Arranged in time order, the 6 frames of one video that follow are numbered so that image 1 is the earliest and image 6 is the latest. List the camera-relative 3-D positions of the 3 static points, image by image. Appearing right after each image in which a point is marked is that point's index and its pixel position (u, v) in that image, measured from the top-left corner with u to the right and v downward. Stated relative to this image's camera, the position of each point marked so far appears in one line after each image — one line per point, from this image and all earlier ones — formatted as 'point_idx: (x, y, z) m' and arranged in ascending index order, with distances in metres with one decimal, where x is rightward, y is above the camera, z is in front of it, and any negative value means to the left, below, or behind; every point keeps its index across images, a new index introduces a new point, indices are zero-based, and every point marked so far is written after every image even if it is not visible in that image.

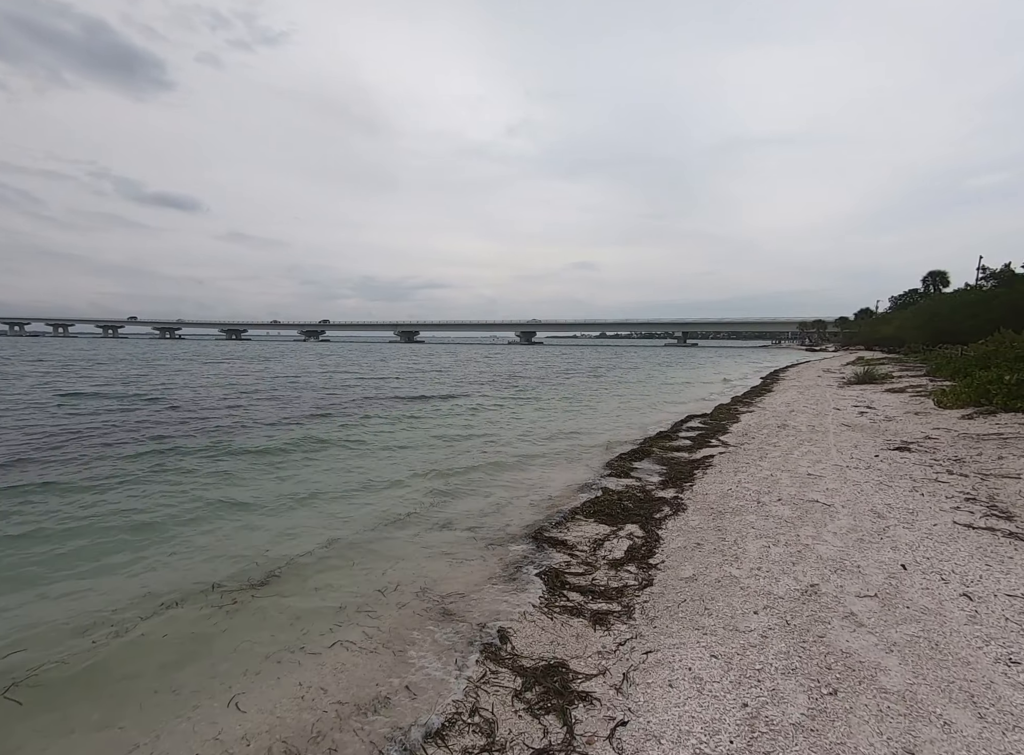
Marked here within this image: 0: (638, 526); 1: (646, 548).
0: (+2.0, -2.3, +8.2) m
1: (+1.8, -2.3, +7.2) m
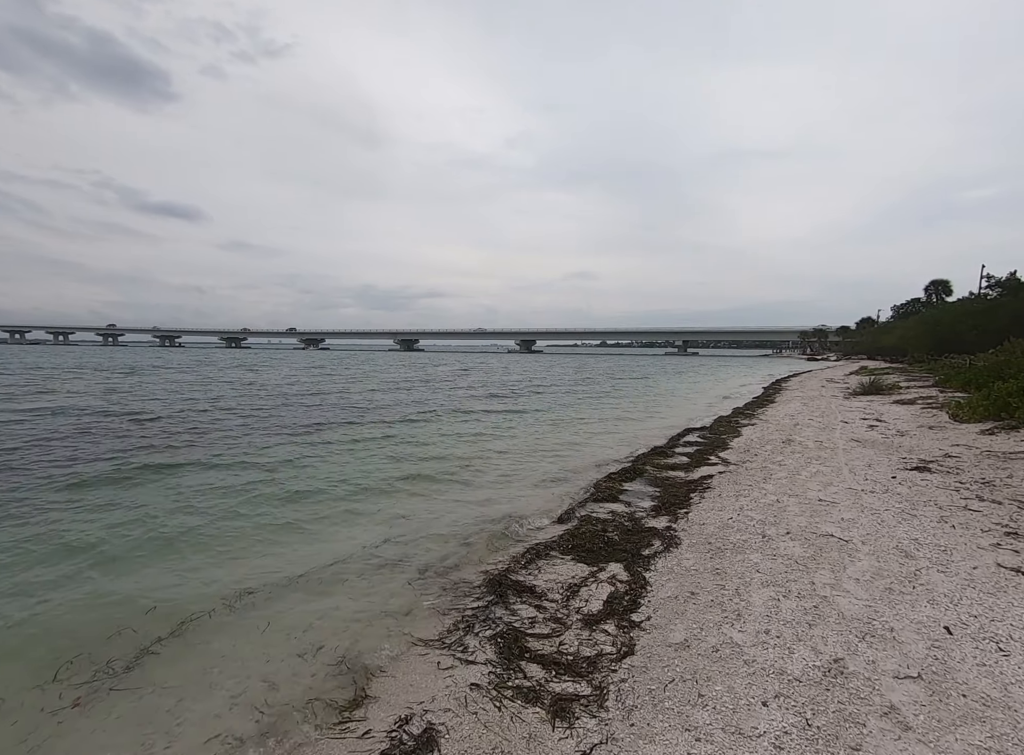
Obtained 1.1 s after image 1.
0: (+1.5, -2.5, +7.0) m
1: (+1.3, -2.5, +6.0) m
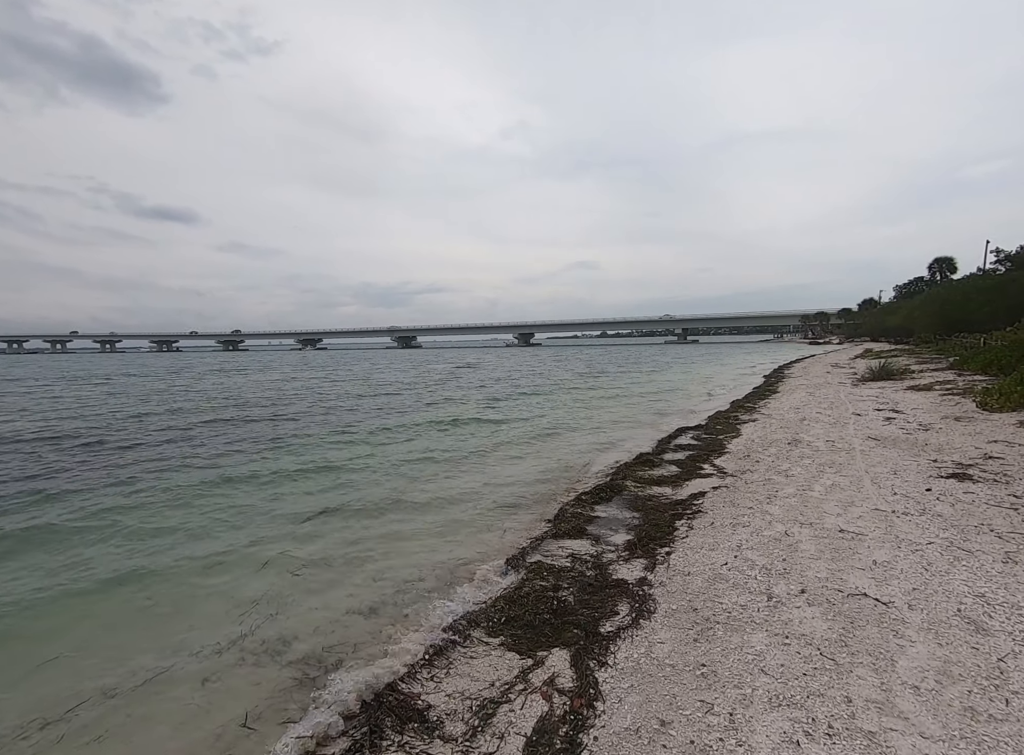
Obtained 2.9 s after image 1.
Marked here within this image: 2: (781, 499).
0: (+0.5, -2.6, +4.9) m
1: (+0.4, -2.6, +3.9) m
2: (+4.5, -2.1, +8.8) m
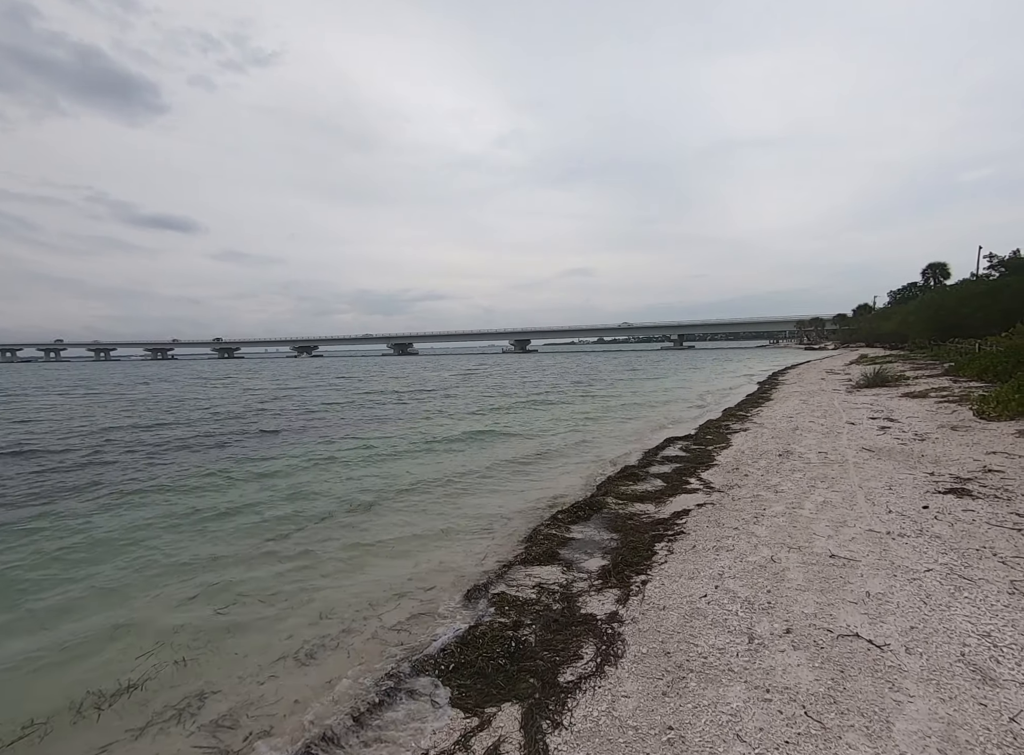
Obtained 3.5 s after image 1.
0: (+0.1, -2.7, +4.3) m
1: (-0.1, -2.7, +3.3) m
2: (+4.0, -2.2, +8.3) m
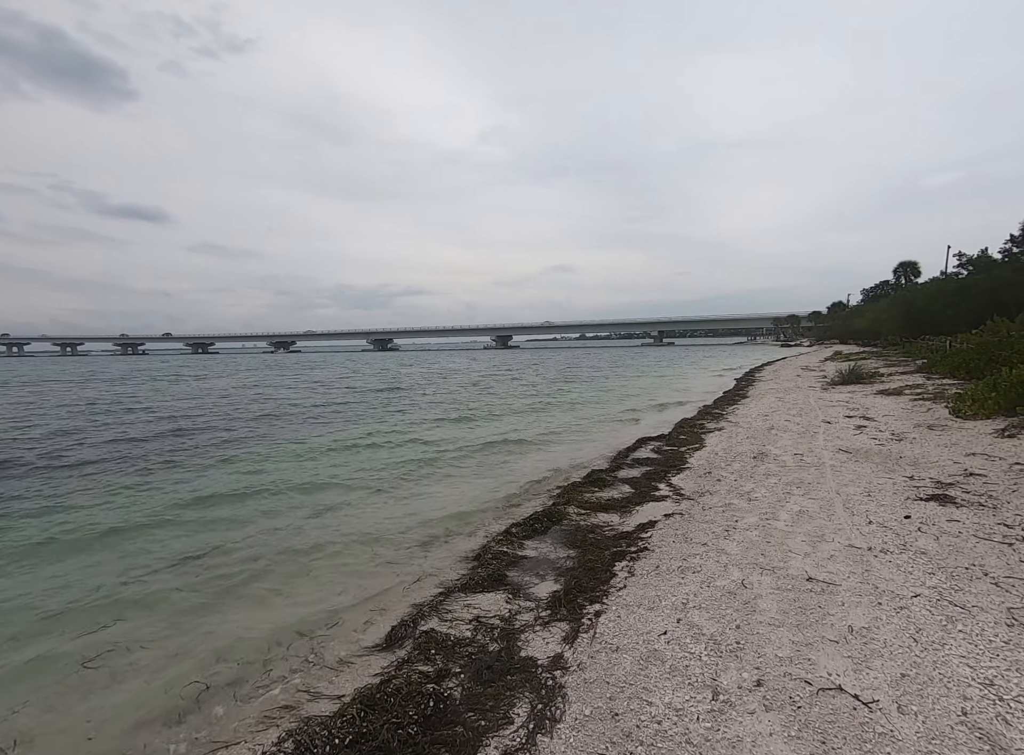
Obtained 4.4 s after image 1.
0: (-0.6, -2.7, +3.4) m
1: (-0.7, -2.8, +2.4) m
2: (+3.2, -2.2, +7.5) m
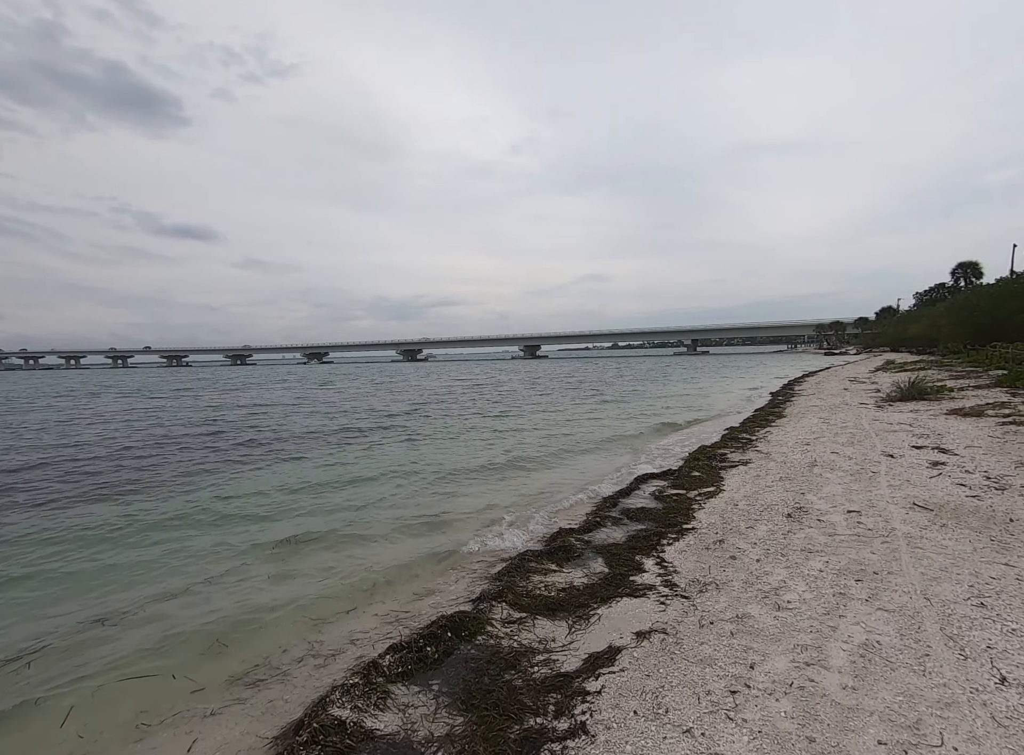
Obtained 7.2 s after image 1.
0: (-2.1, -3.0, +0.2) m
1: (-2.3, -3.0, -0.8) m
2: (+1.9, -2.6, +4.1) m
